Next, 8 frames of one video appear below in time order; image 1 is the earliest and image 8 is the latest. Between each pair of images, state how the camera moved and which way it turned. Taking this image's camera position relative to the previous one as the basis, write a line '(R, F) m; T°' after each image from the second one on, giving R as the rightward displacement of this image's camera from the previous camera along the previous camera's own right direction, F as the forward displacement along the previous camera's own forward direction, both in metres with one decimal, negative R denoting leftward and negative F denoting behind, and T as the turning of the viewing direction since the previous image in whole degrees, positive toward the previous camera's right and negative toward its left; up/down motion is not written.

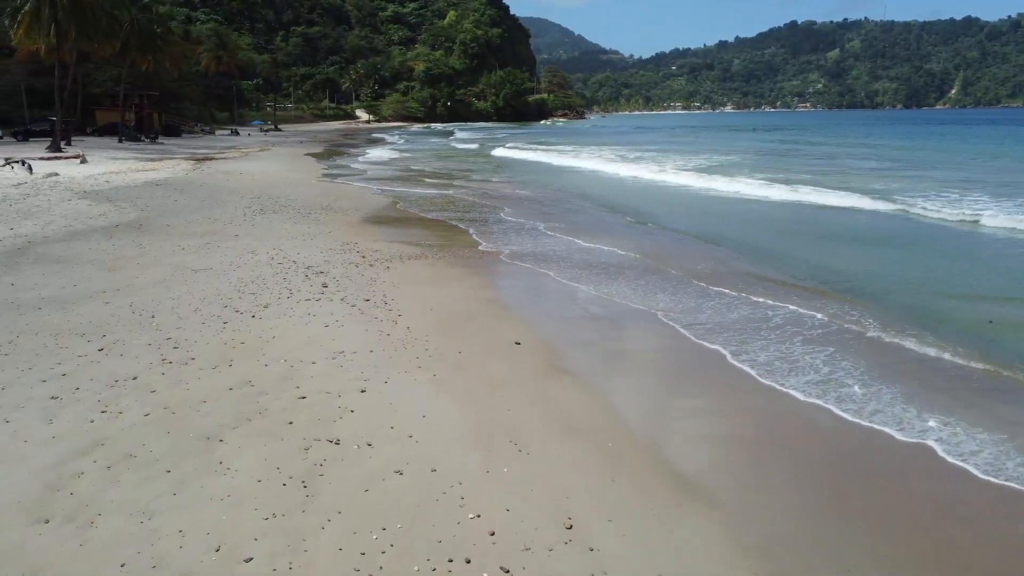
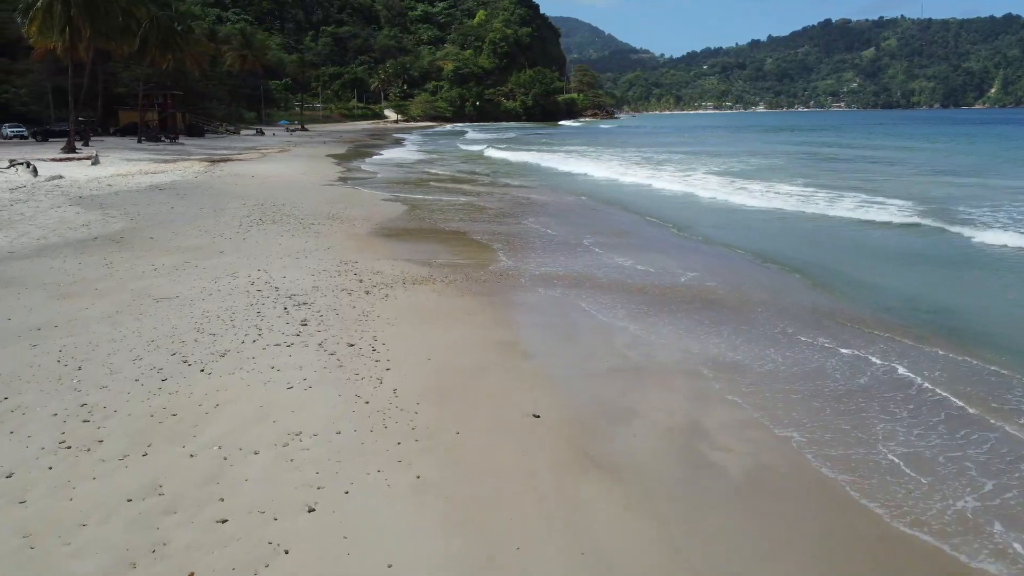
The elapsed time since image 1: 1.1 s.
(+0.1, +1.6) m; -2°
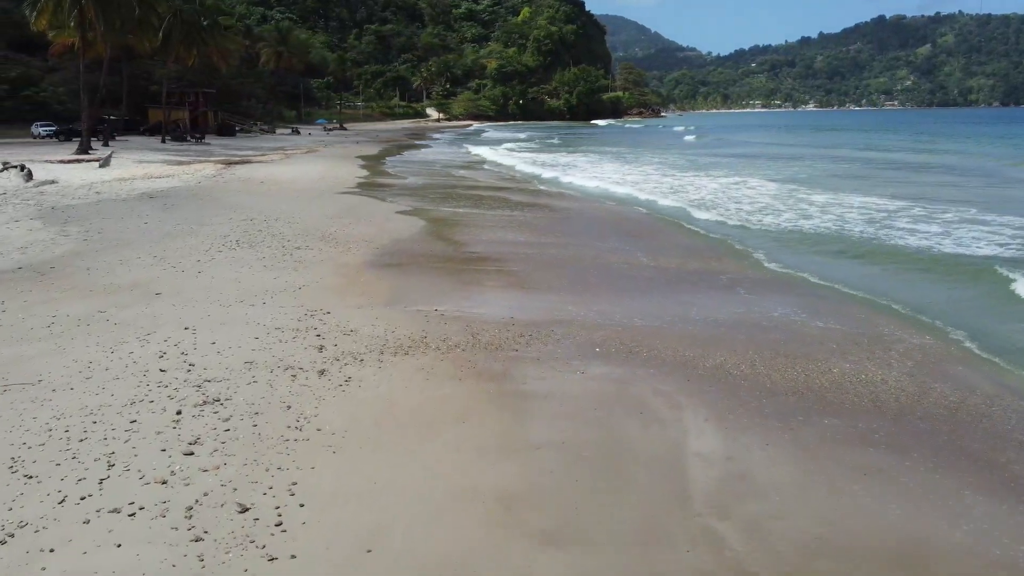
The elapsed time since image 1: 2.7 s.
(+0.1, +2.8) m; -3°
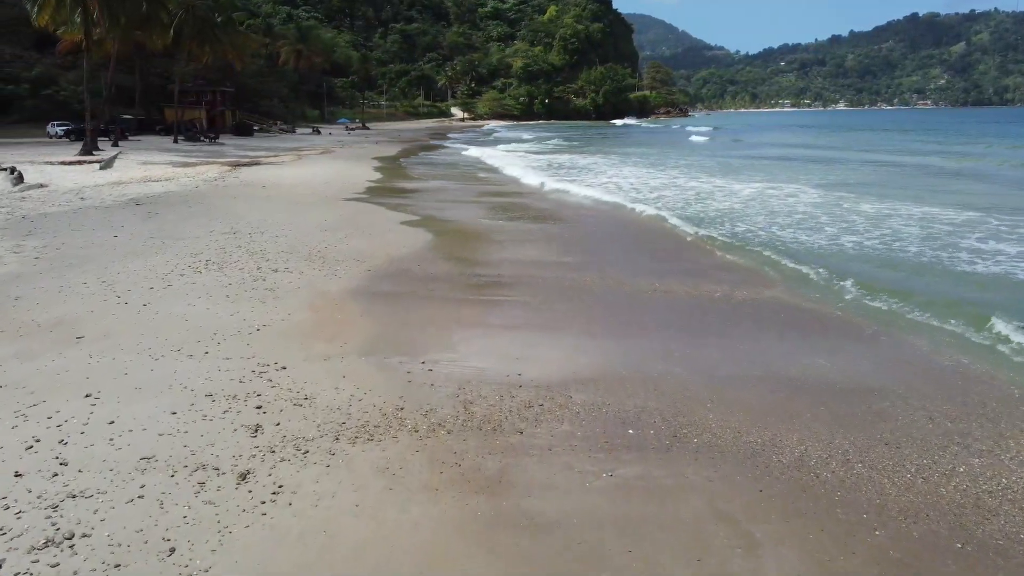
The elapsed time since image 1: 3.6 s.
(+0.1, +1.7) m; -2°
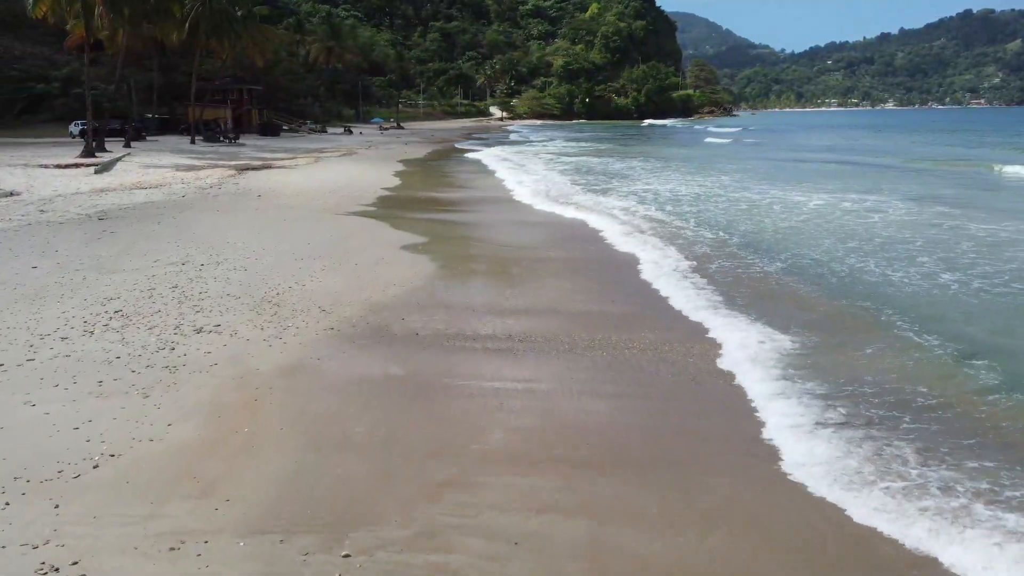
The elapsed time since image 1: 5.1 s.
(+0.2, +2.8) m; -3°
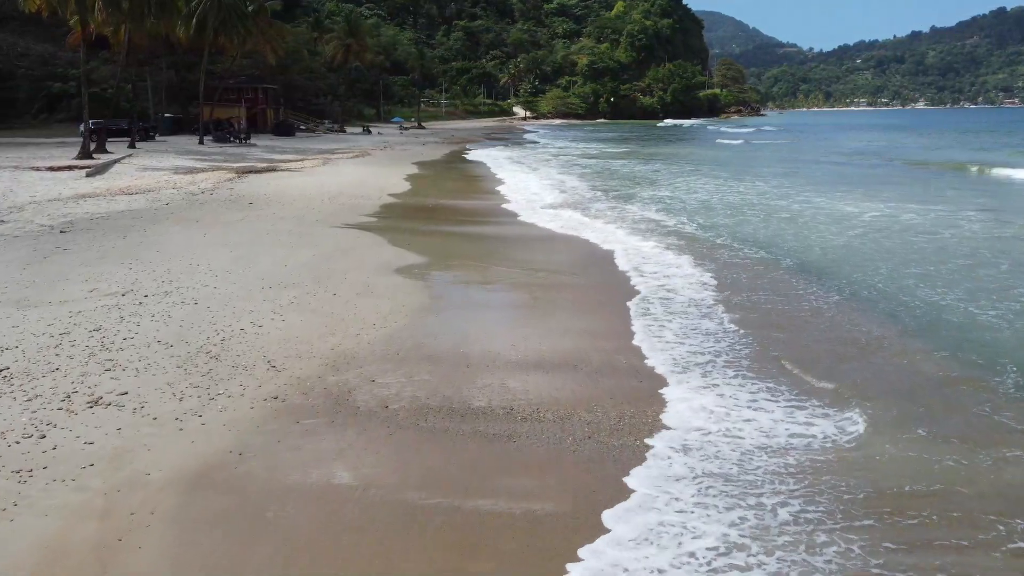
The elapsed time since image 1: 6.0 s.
(+0.1, +1.8) m; -2°
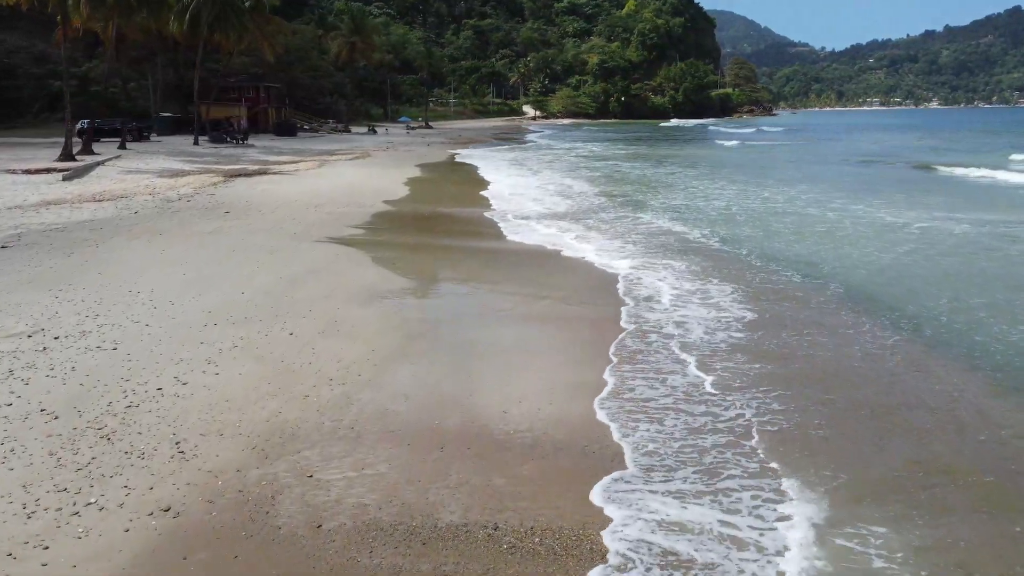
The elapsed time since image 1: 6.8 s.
(+0.1, +1.6) m; -1°
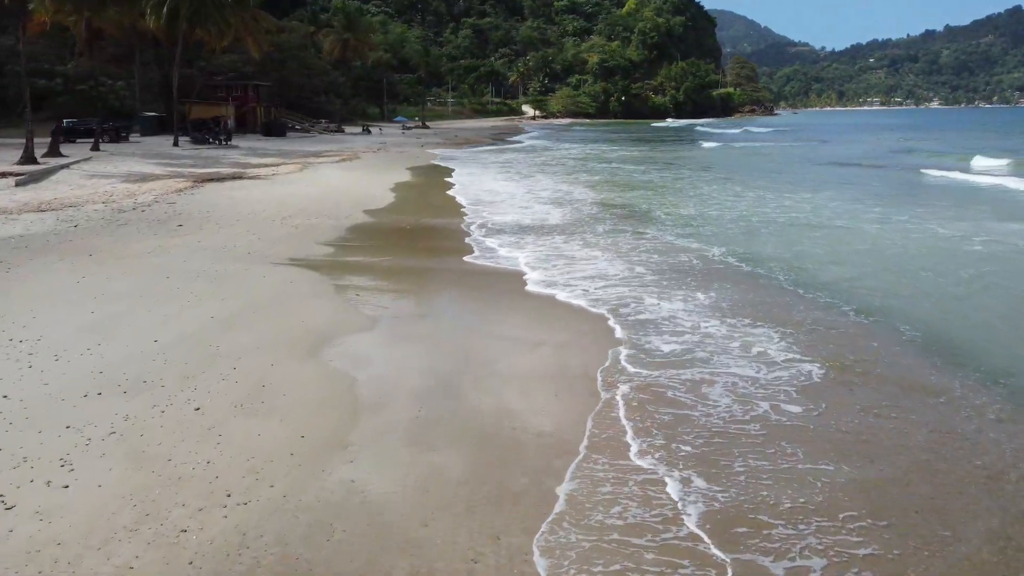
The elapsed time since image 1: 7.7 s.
(+0.1, +1.8) m; 0°
